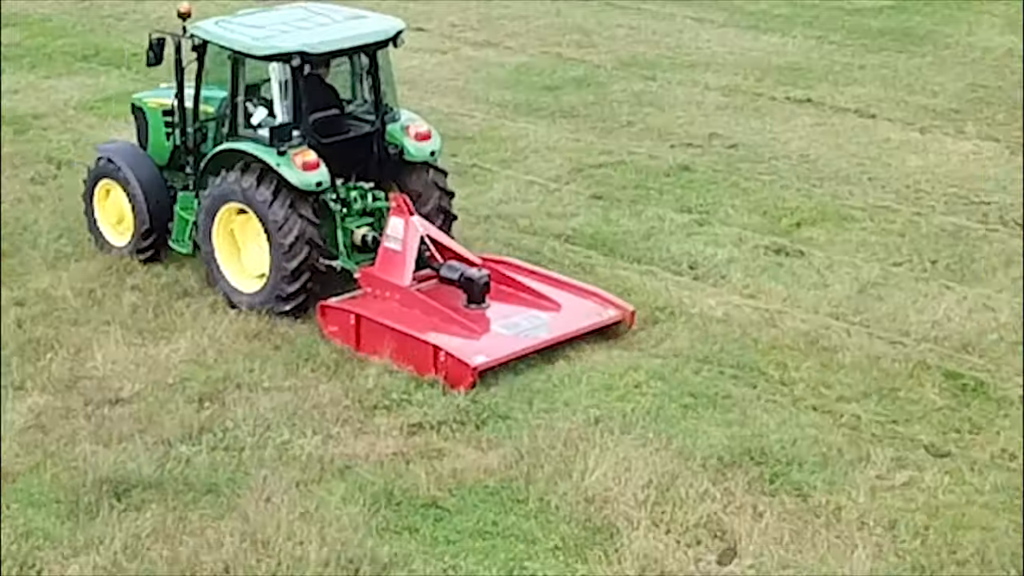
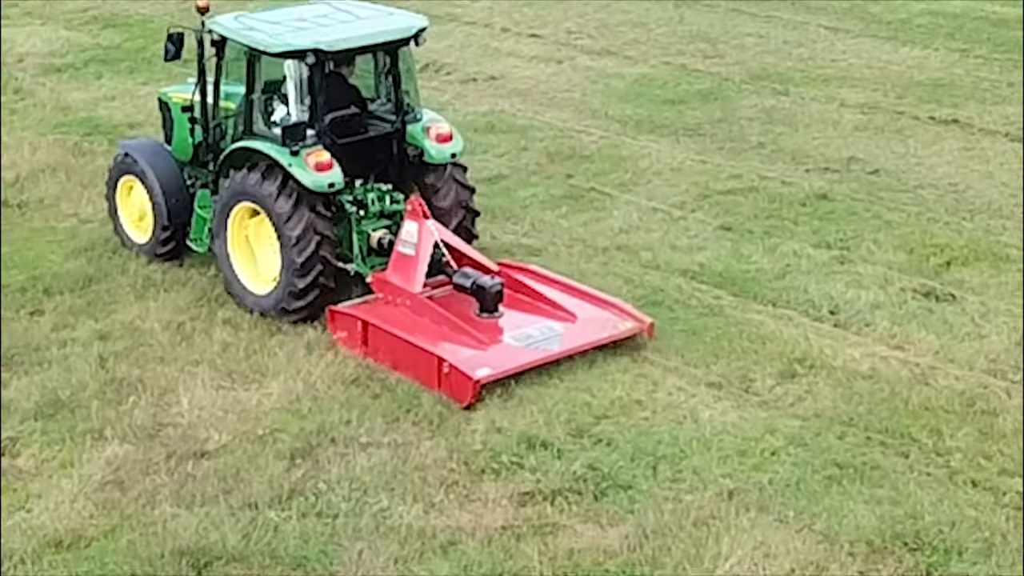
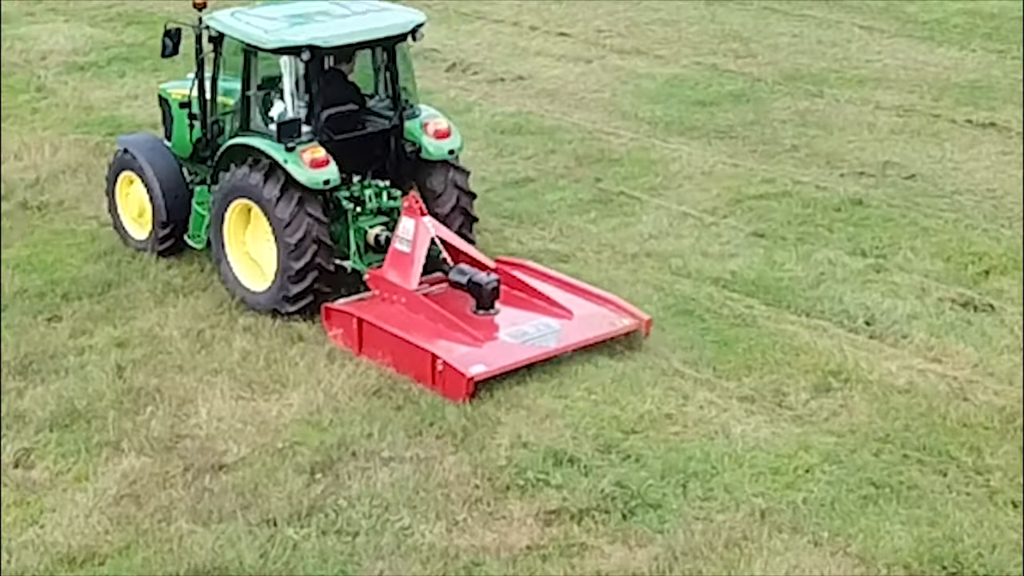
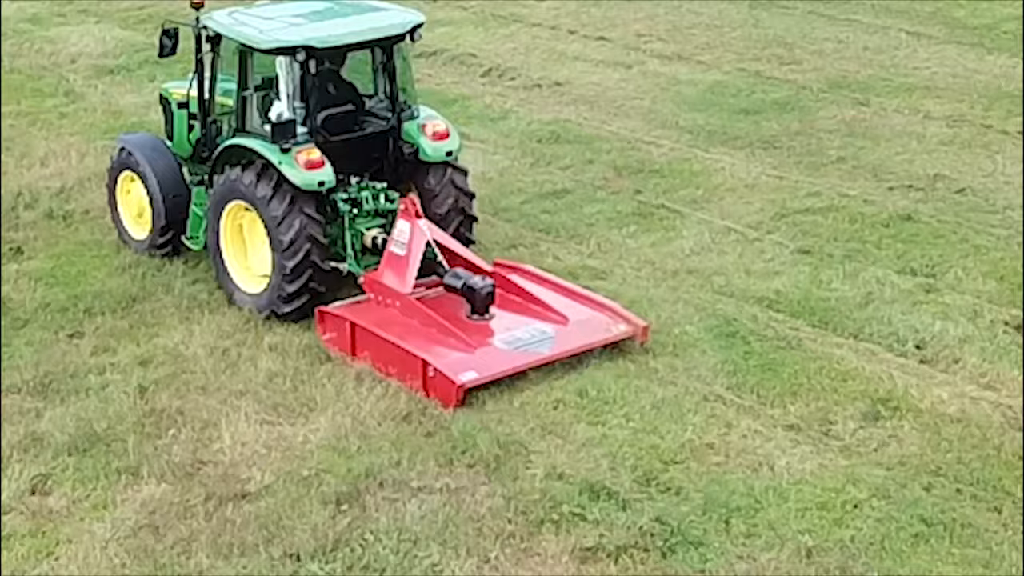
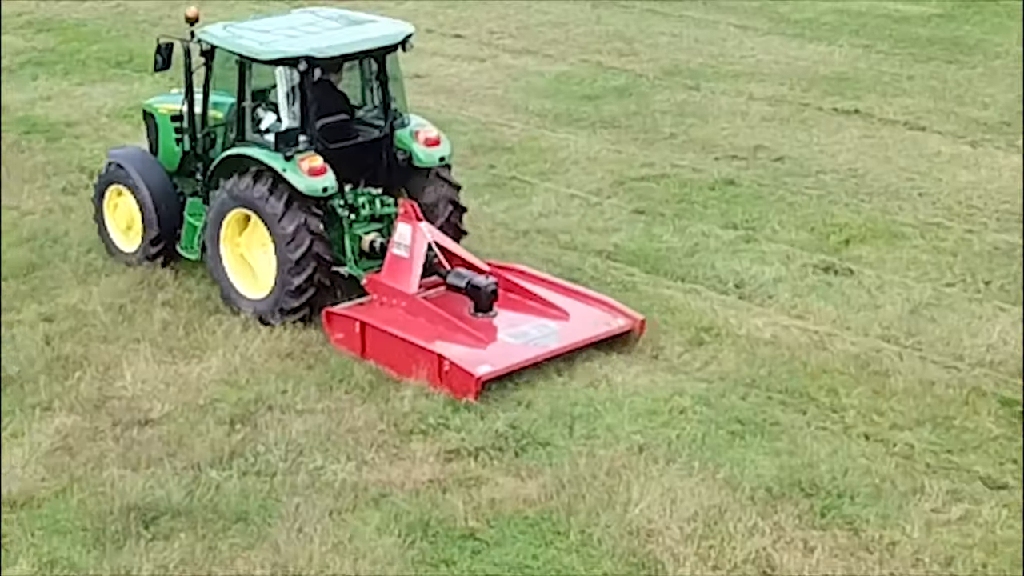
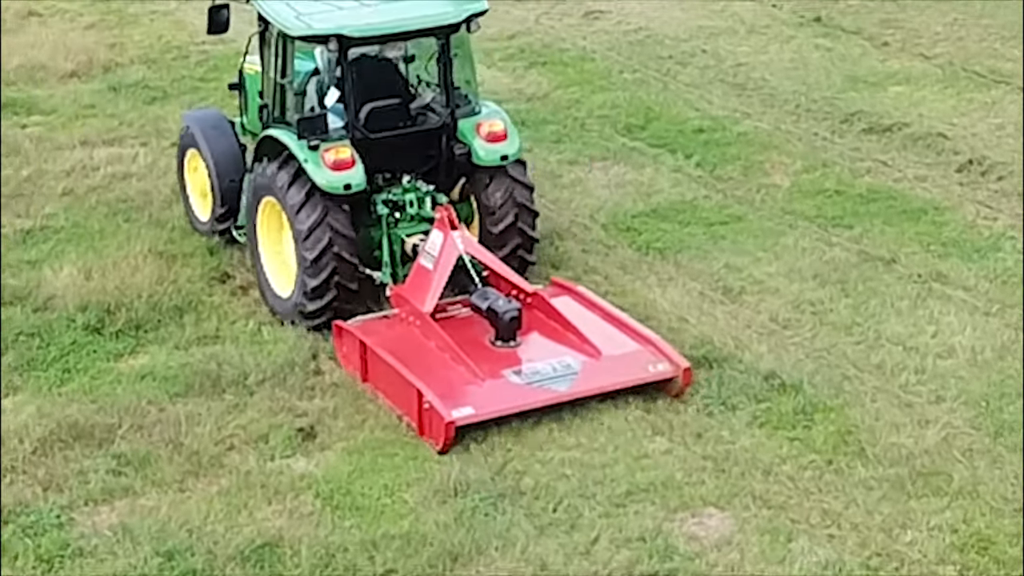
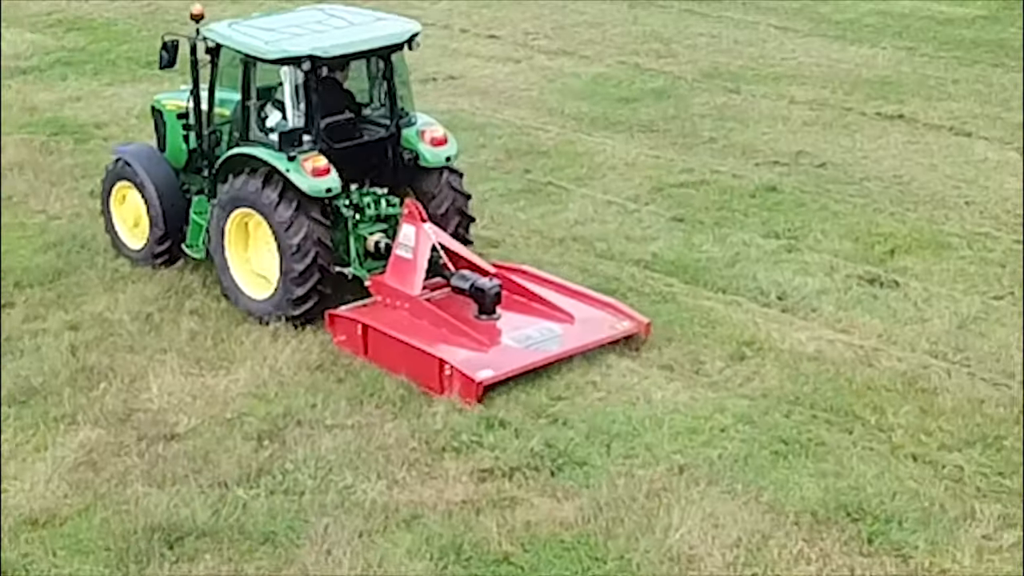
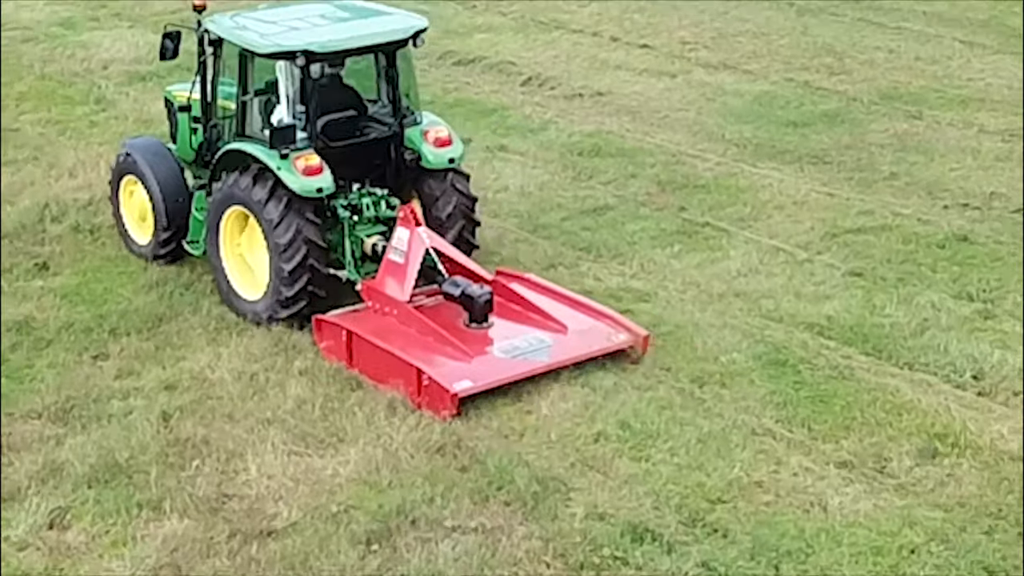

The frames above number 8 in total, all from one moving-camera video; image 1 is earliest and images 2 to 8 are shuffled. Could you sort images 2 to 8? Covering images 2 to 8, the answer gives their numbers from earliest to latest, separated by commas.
5, 7, 2, 3, 4, 8, 6
